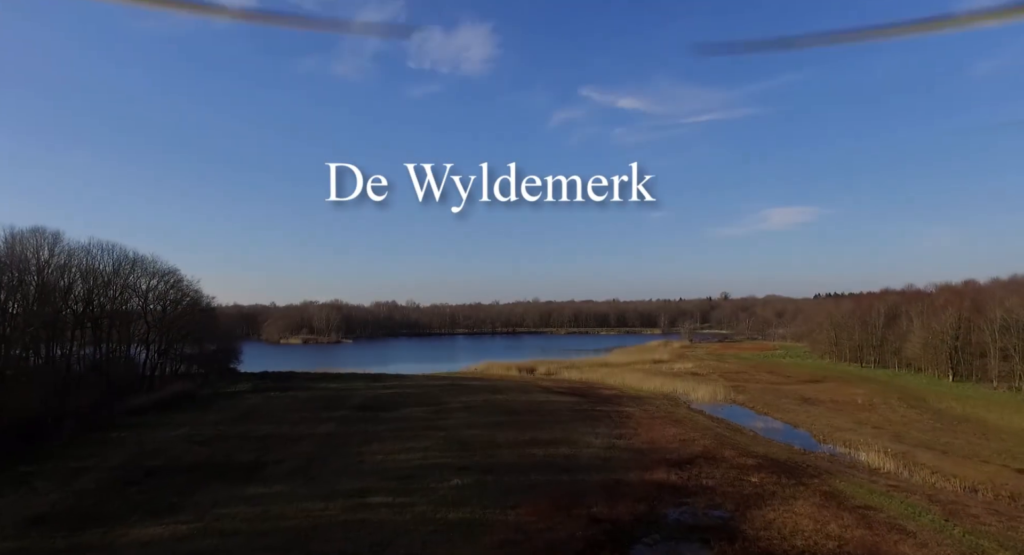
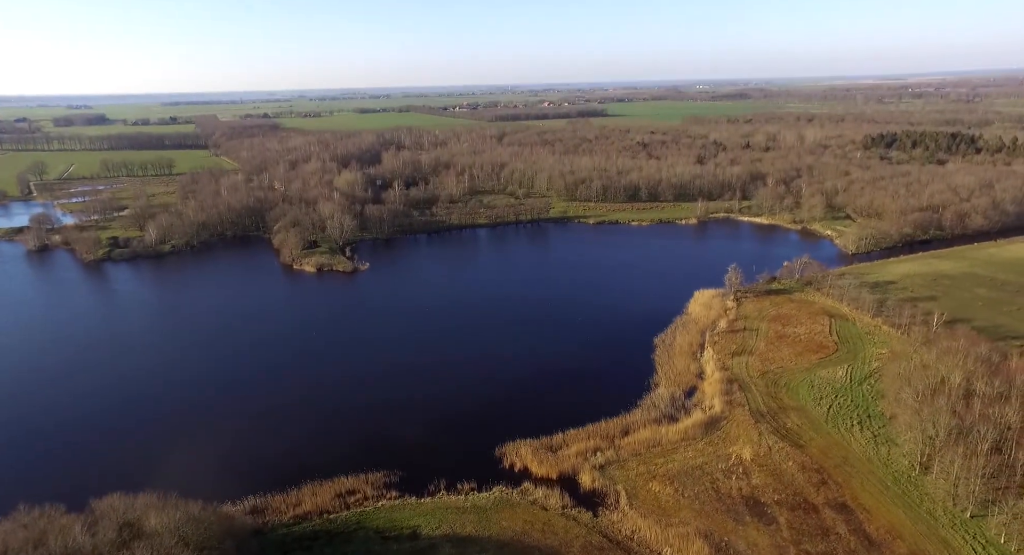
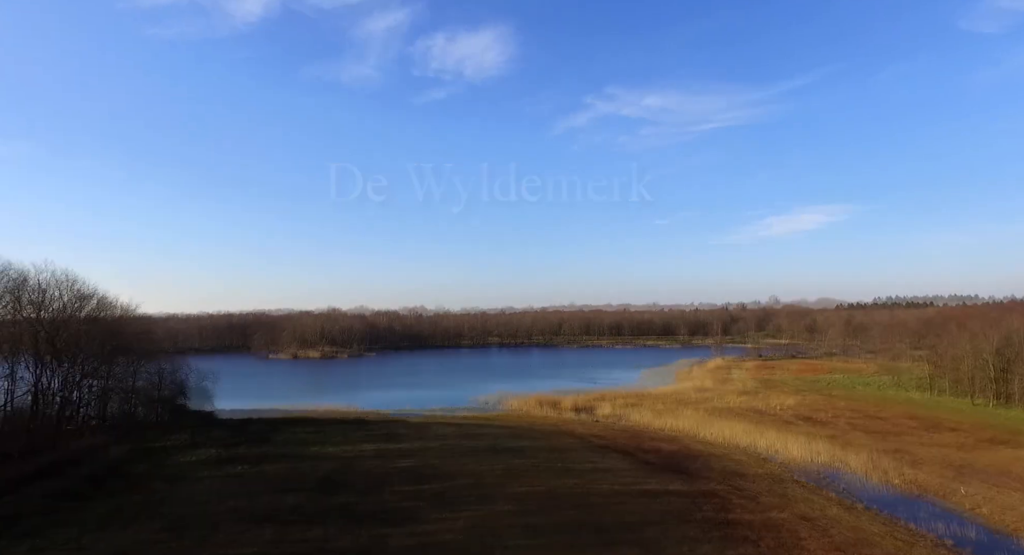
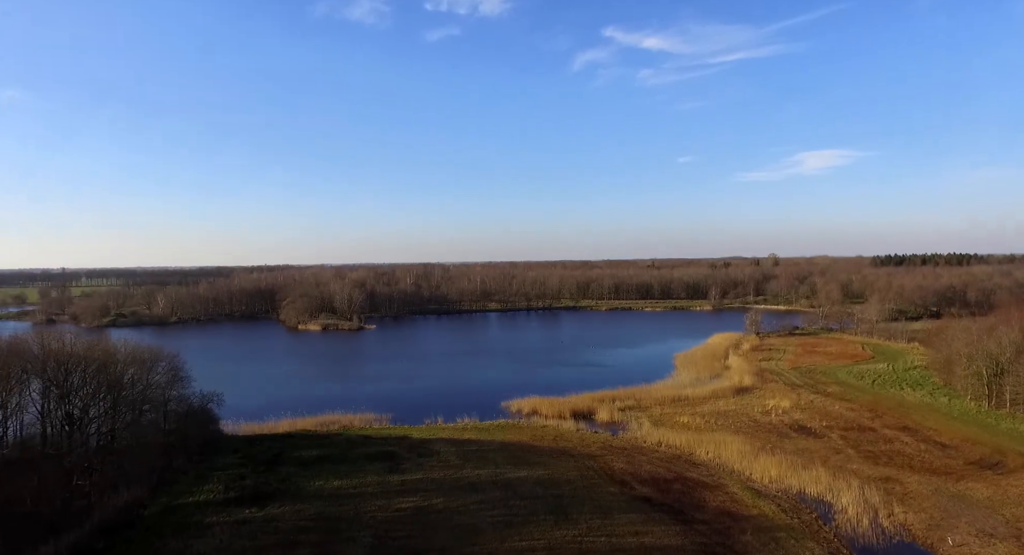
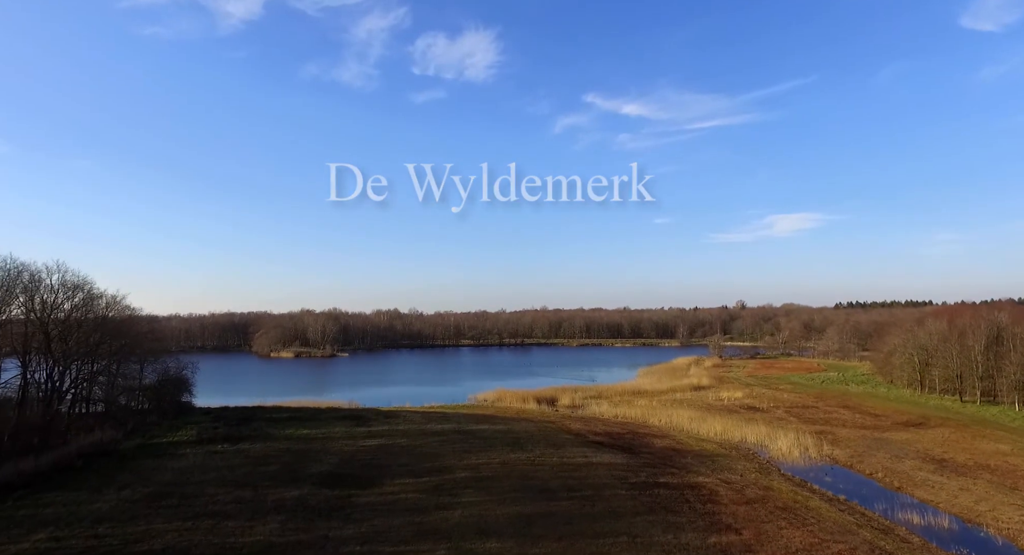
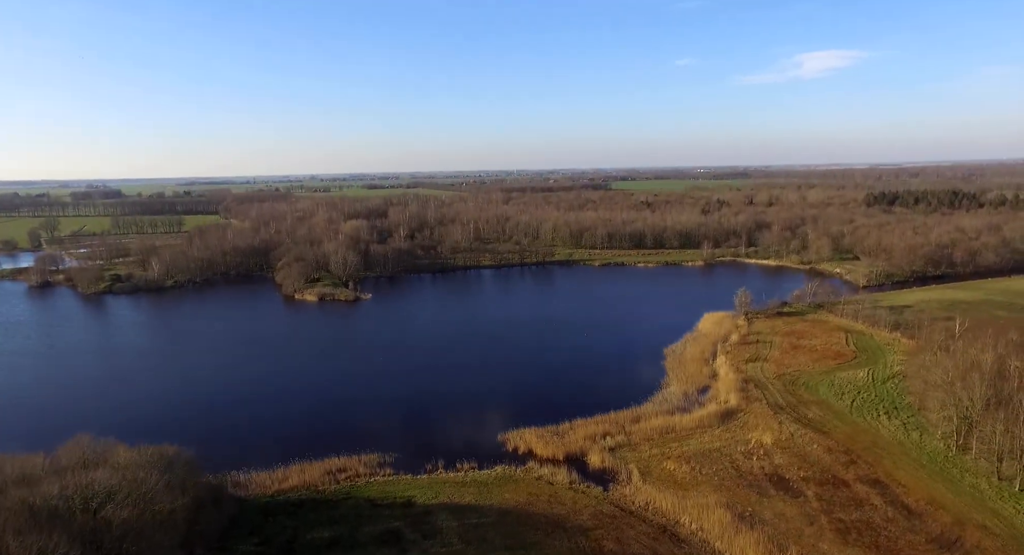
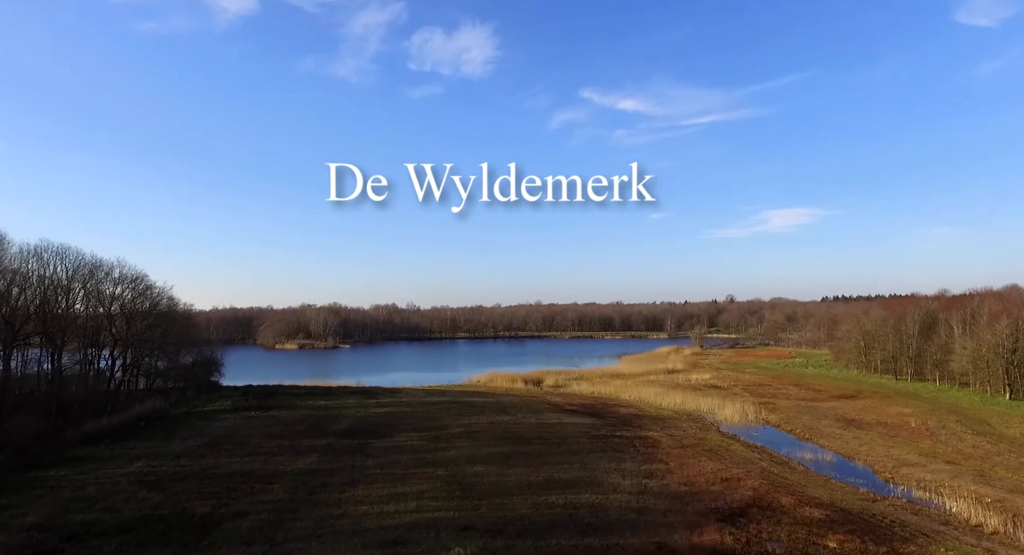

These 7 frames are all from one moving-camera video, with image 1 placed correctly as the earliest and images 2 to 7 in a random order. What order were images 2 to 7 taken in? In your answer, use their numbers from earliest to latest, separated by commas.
7, 5, 3, 4, 6, 2
